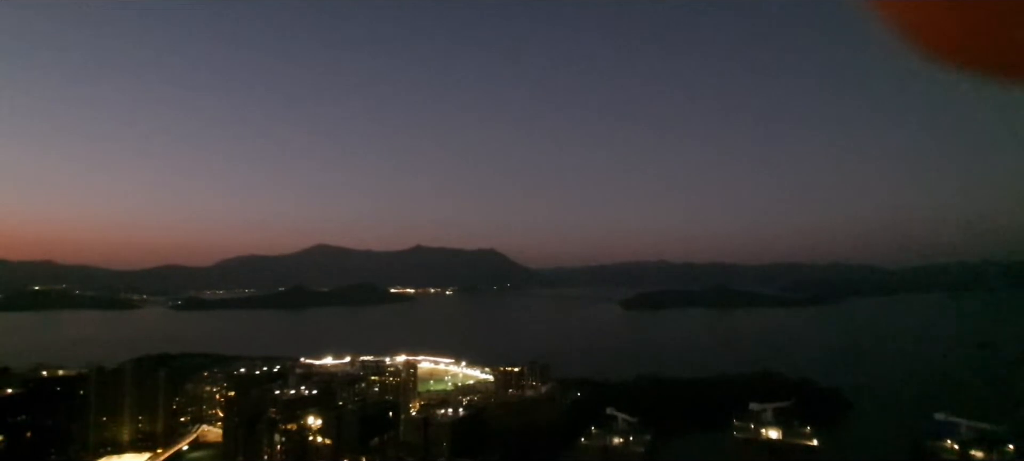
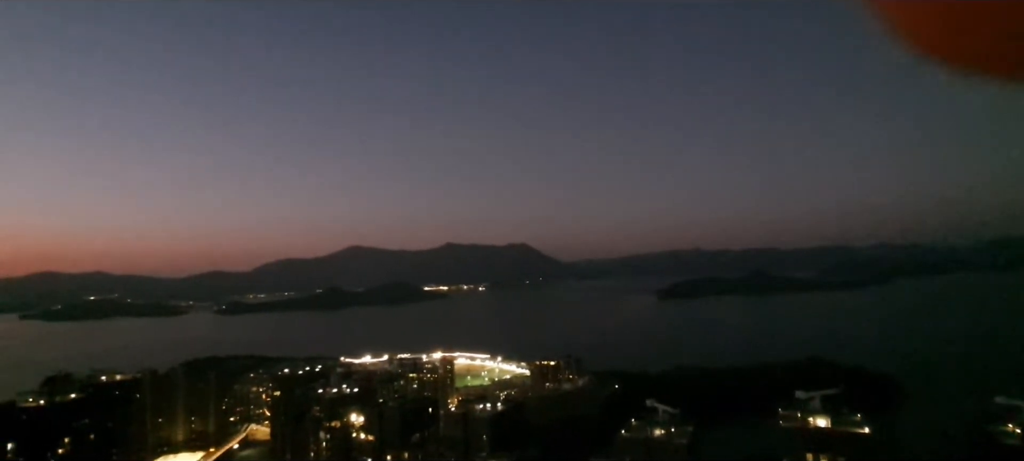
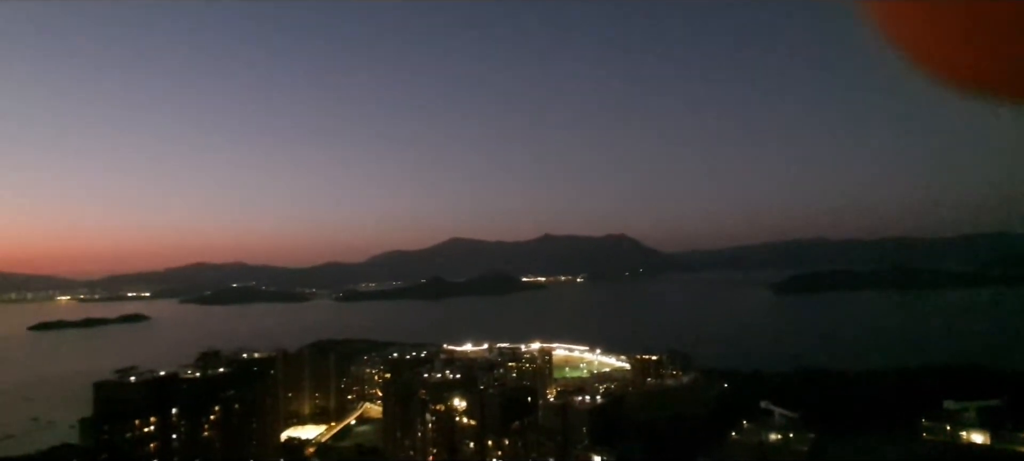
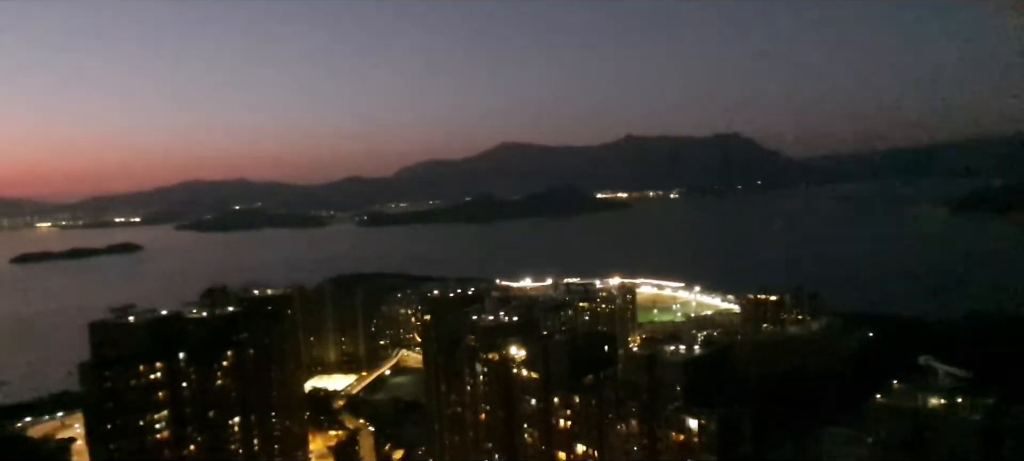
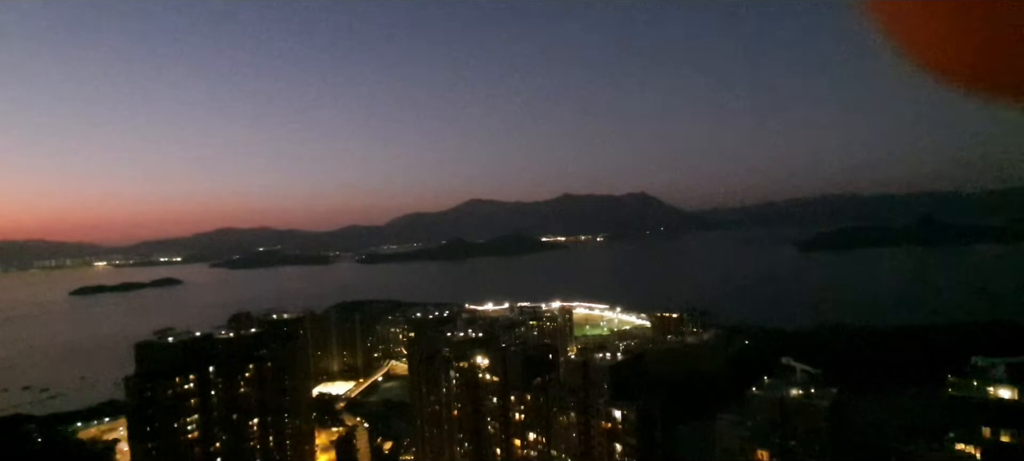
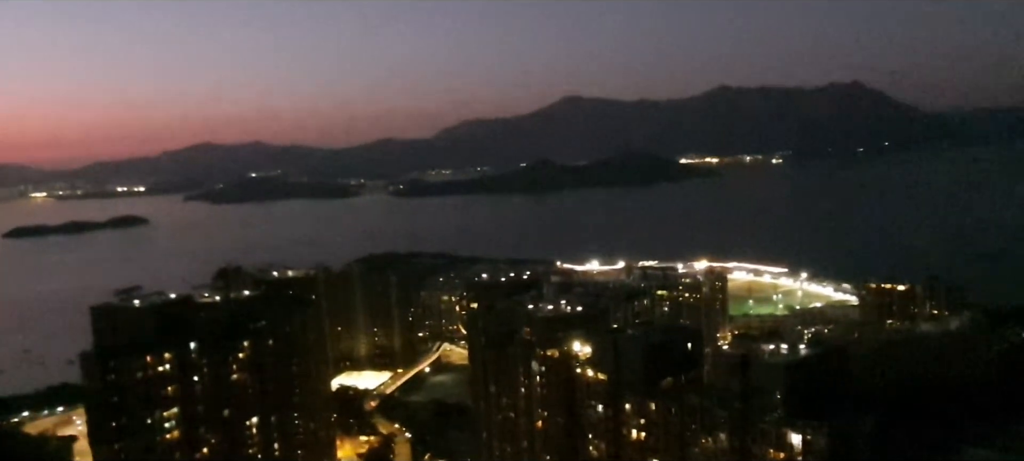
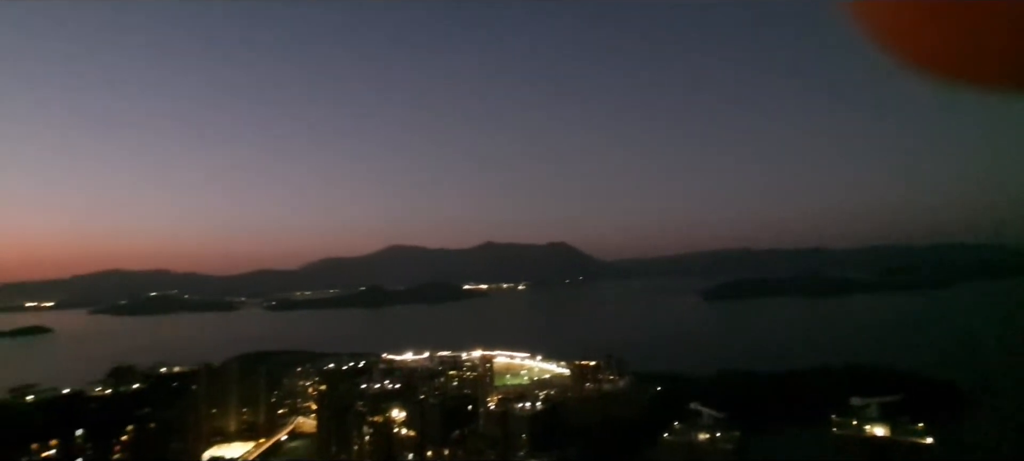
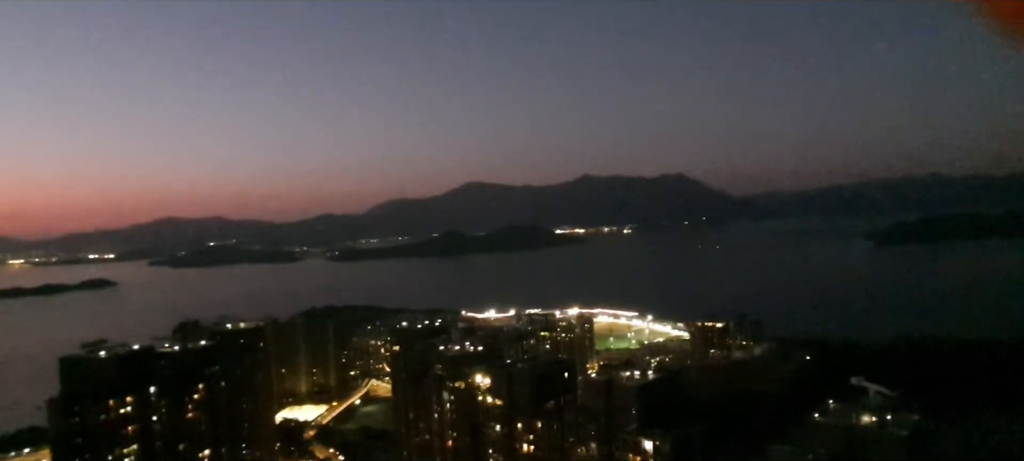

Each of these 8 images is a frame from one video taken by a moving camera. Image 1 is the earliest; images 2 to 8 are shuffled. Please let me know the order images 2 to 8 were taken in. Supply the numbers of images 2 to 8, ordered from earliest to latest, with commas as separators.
2, 7, 3, 5, 8, 4, 6
